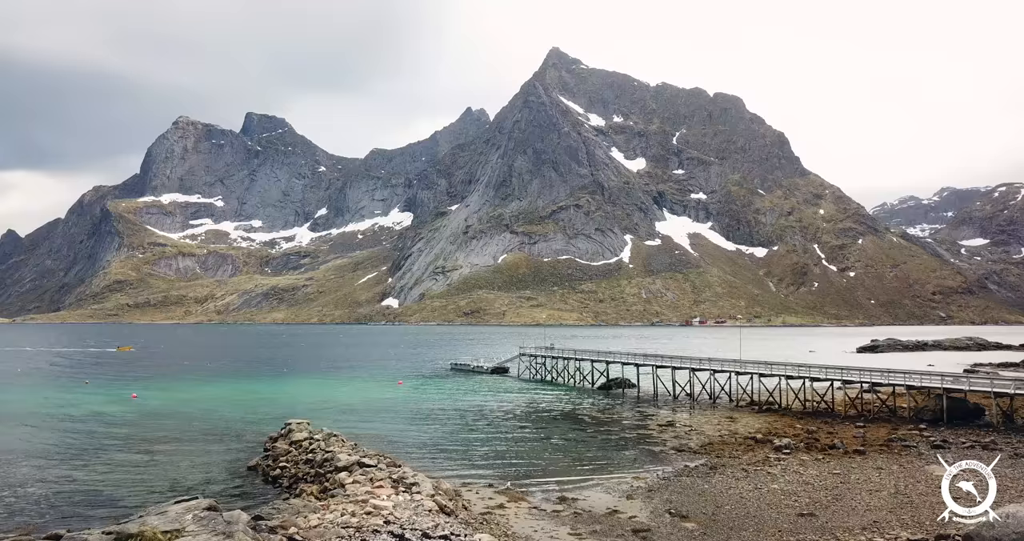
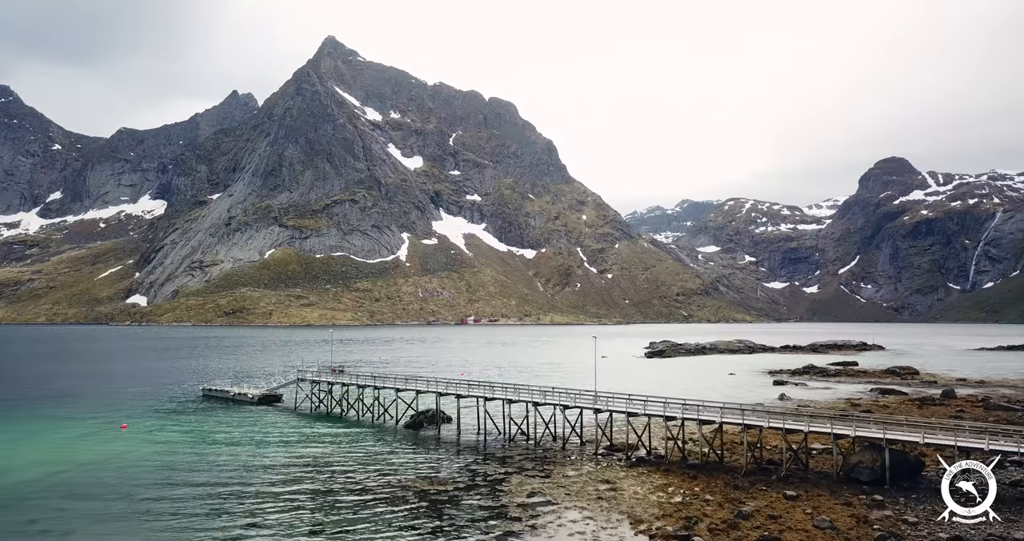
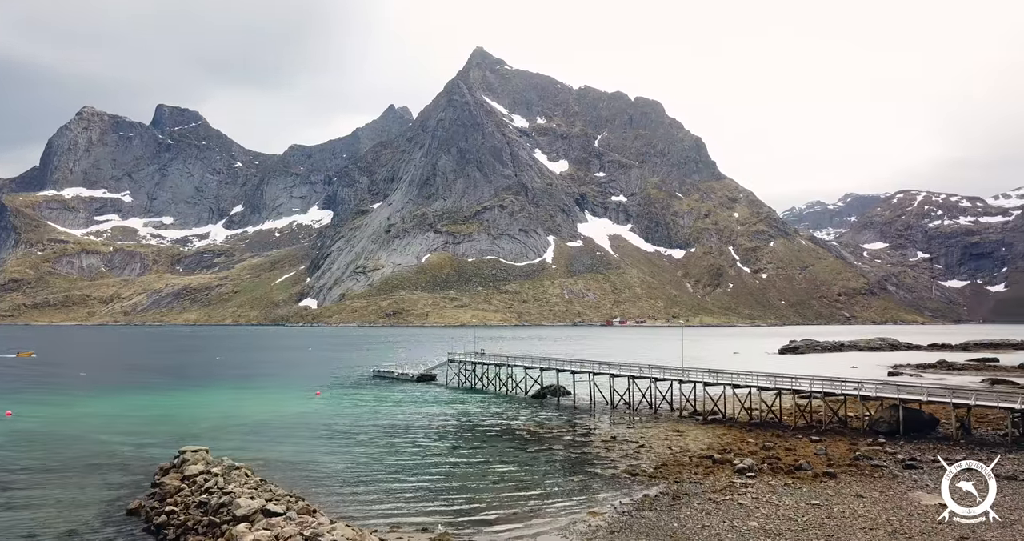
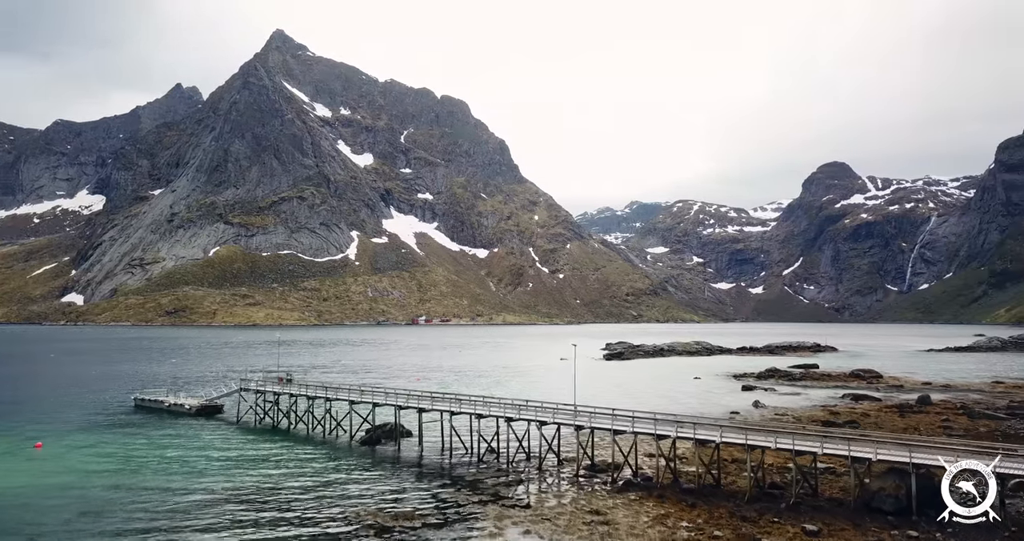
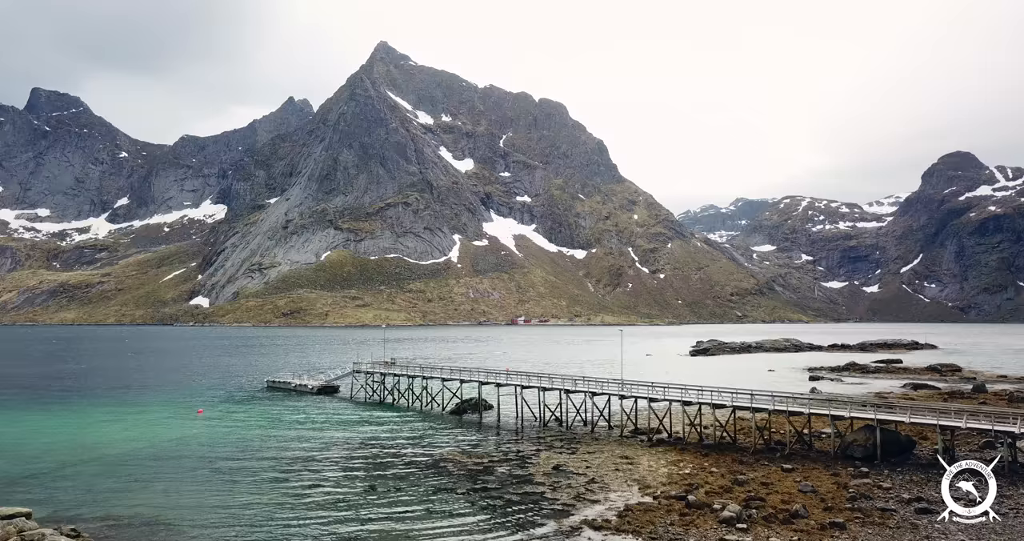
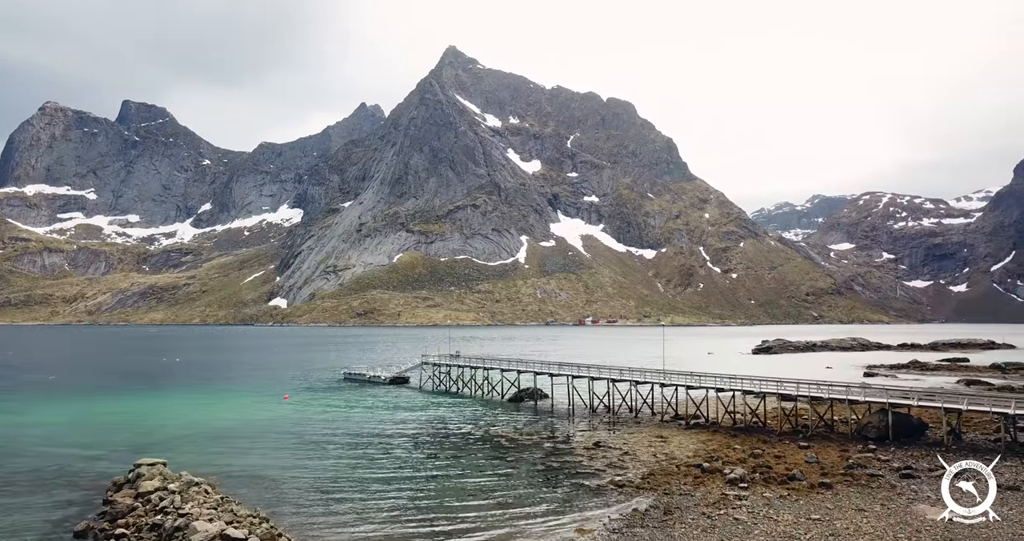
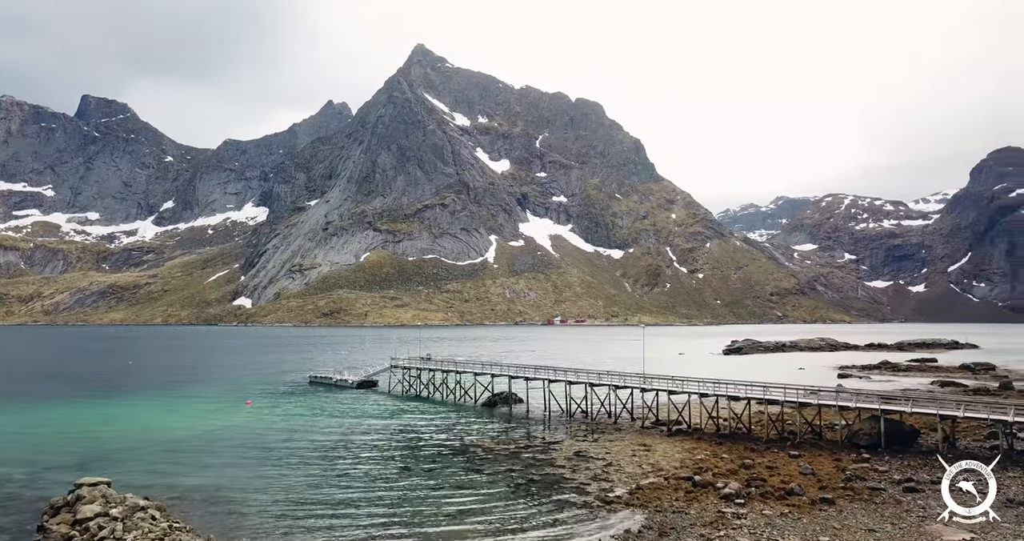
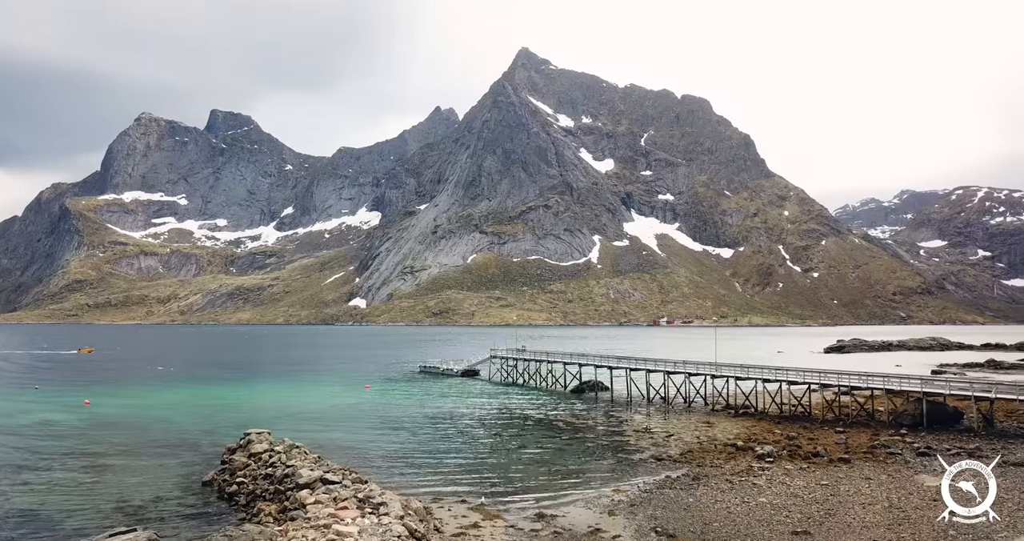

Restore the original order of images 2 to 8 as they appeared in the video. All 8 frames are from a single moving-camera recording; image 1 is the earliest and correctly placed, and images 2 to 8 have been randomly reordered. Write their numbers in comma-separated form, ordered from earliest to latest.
8, 3, 6, 7, 5, 2, 4
